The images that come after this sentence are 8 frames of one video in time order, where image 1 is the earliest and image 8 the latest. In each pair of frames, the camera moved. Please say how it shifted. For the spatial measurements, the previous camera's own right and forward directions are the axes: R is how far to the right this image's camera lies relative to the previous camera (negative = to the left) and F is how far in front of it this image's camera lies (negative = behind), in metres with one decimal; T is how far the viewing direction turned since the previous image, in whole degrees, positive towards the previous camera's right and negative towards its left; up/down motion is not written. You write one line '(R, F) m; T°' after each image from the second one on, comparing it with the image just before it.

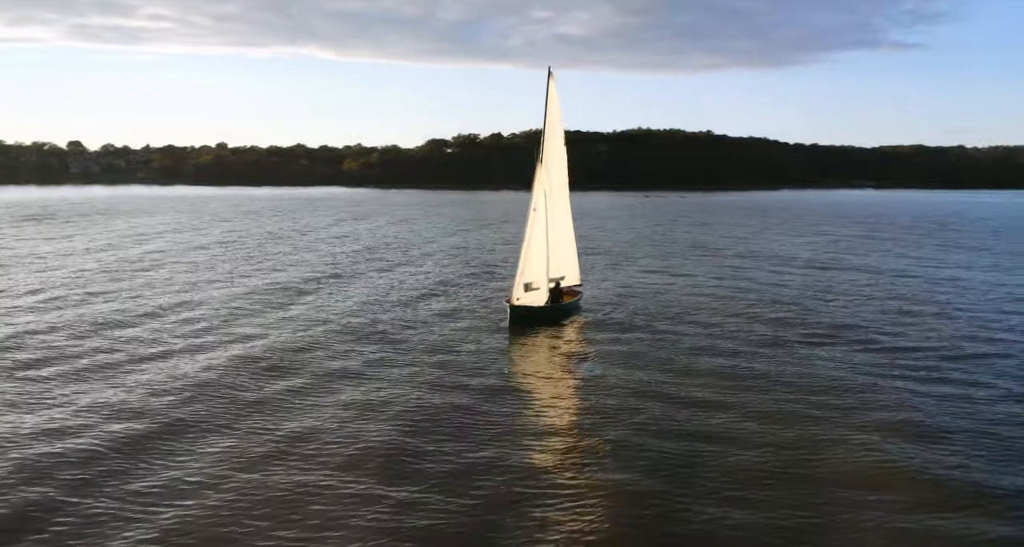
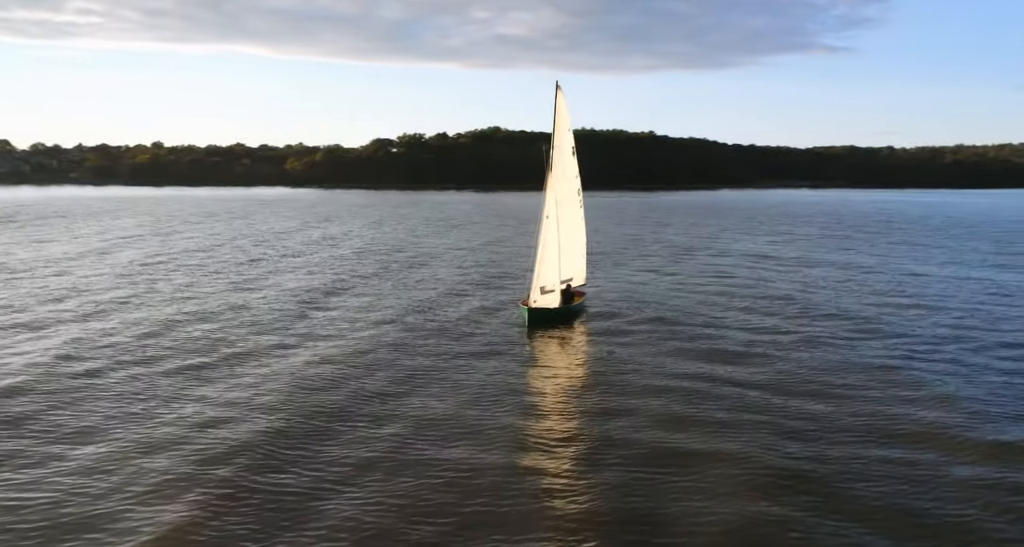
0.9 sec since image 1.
(-2.5, -1.2) m; +4°
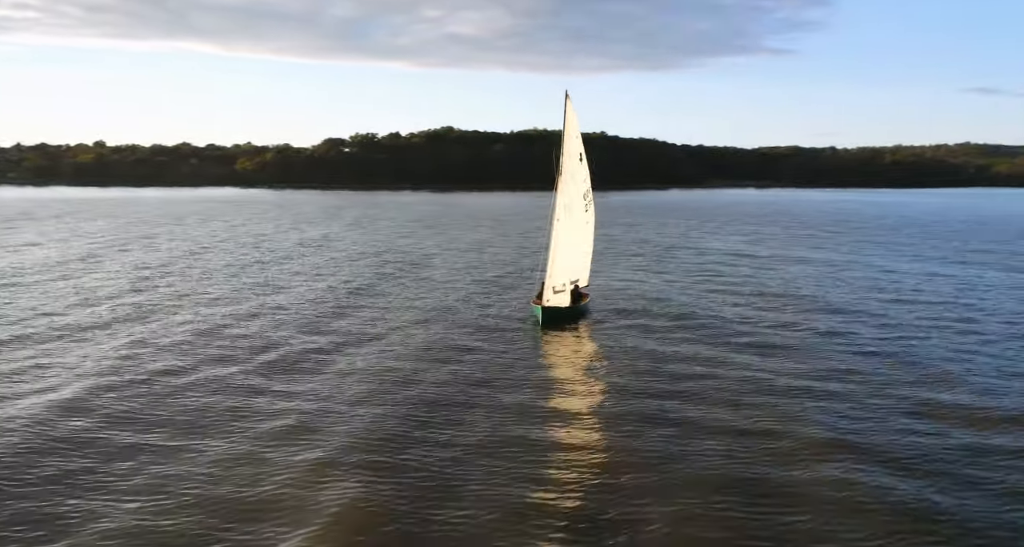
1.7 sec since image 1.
(-2.2, -1.0) m; +4°
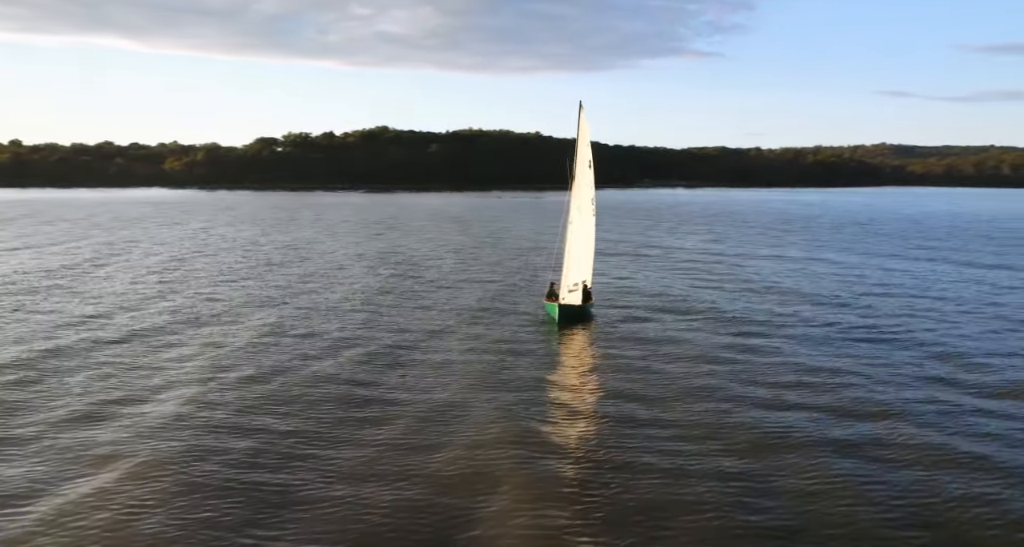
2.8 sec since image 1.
(-3.0, -1.4) m; +5°
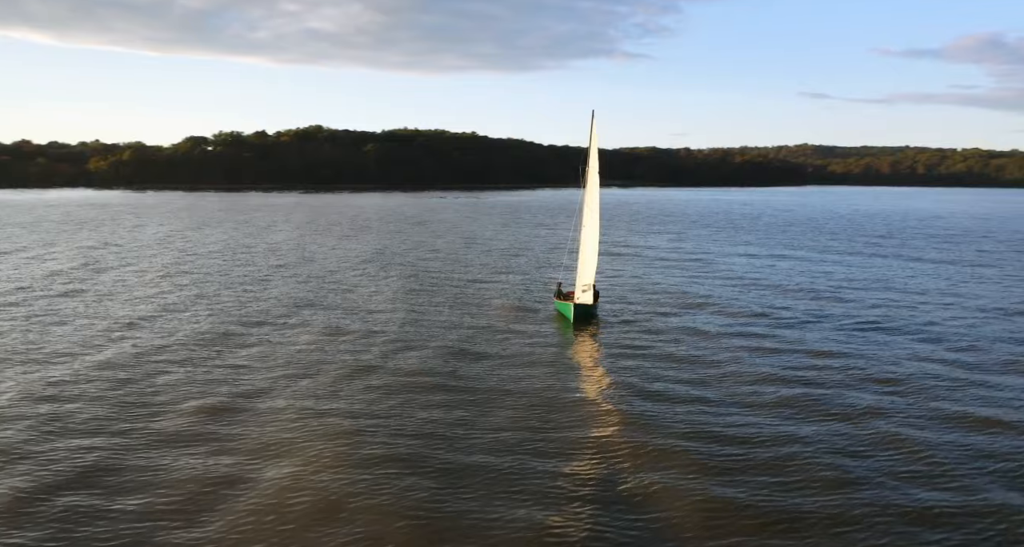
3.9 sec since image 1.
(-3.2, -1.7) m; +5°
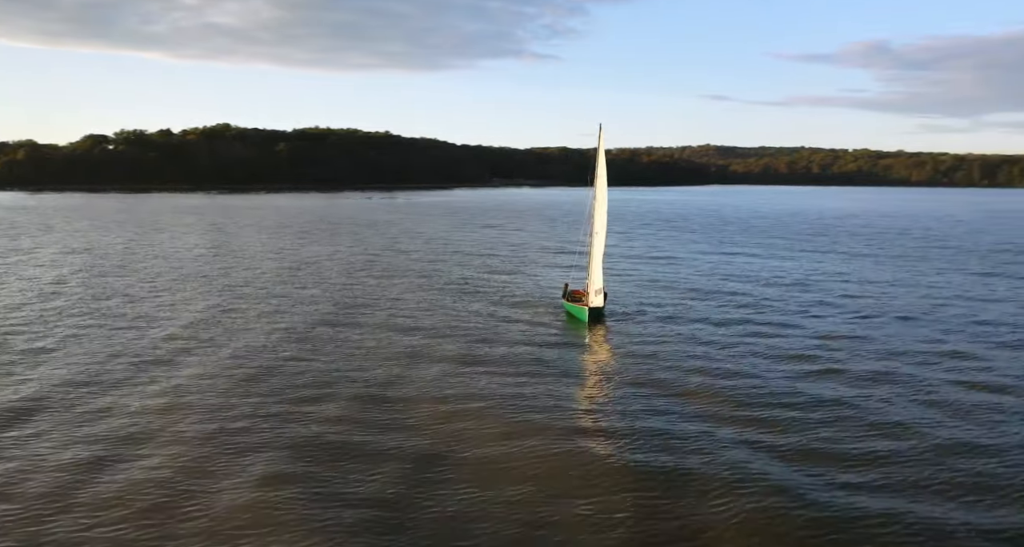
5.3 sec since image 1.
(-4.3, -2.3) m; +6°
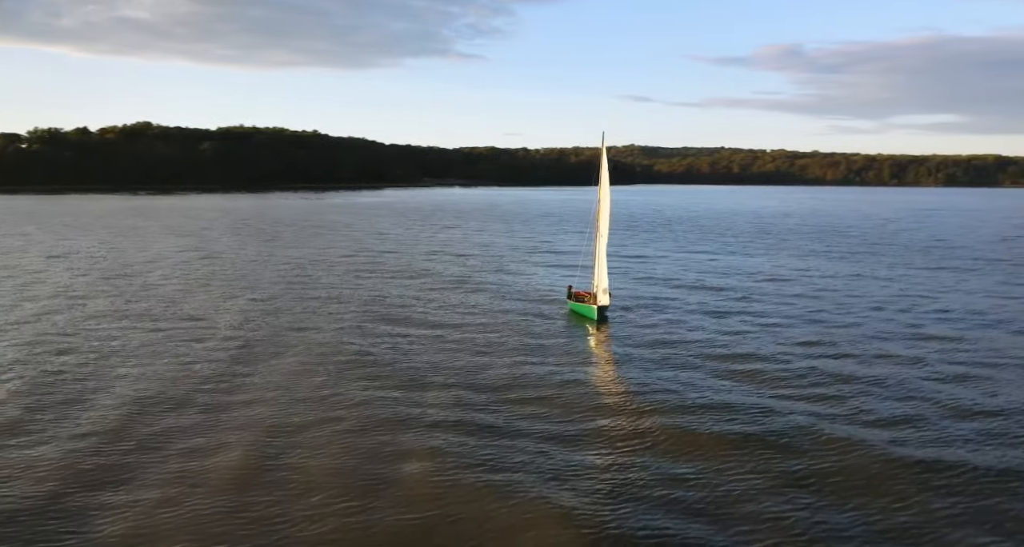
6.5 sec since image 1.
(-3.5, -1.9) m; +5°
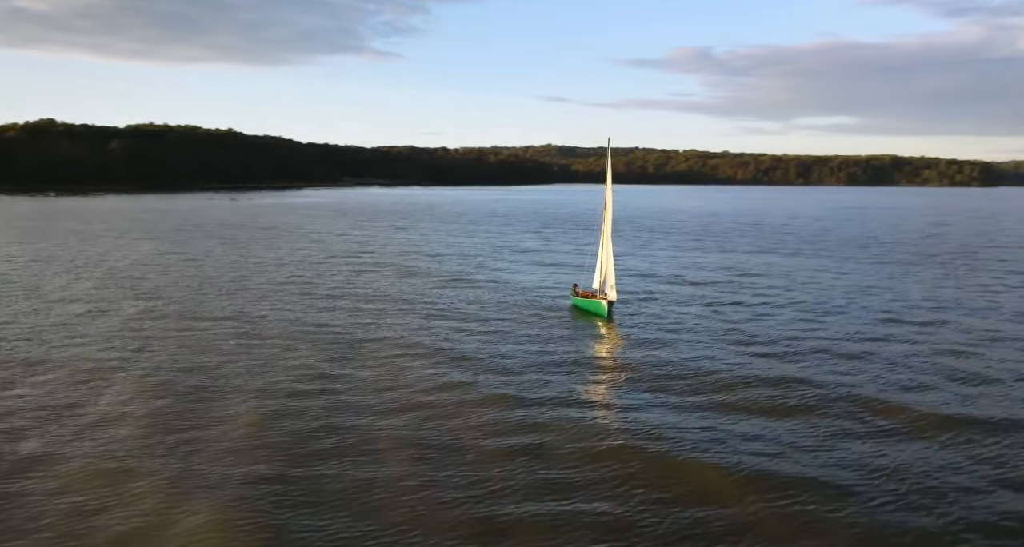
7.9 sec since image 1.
(-4.2, -2.2) m; +5°
